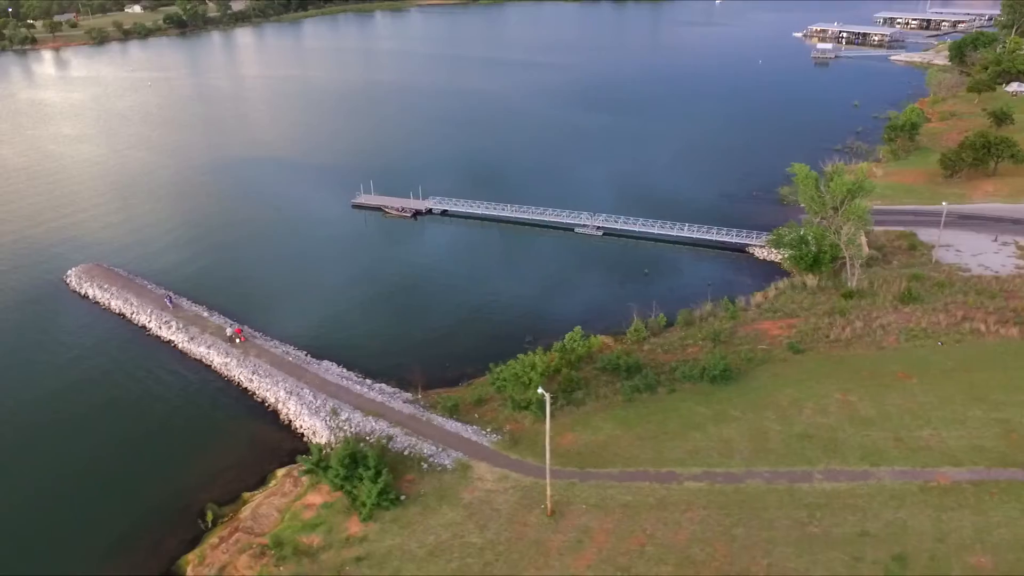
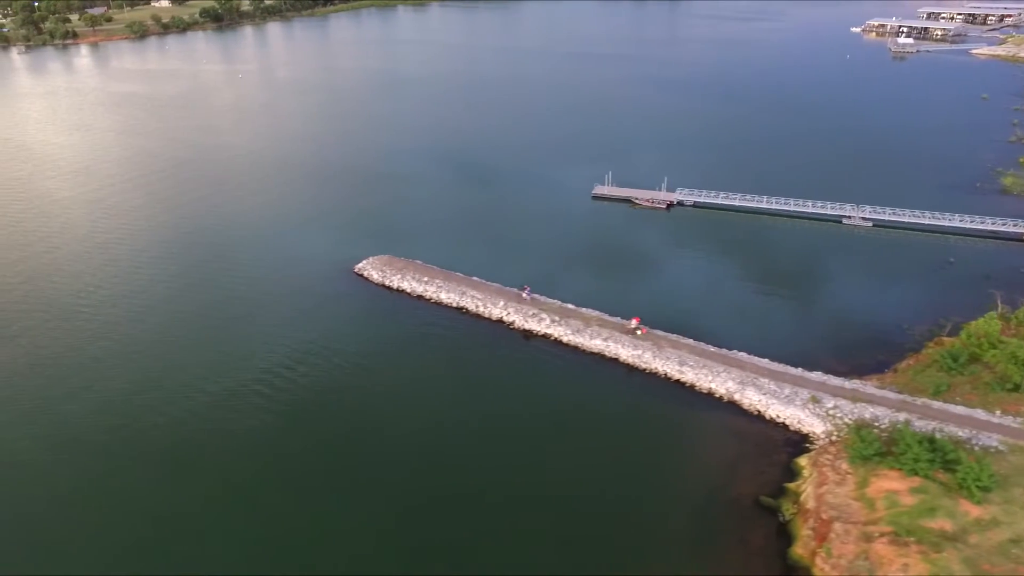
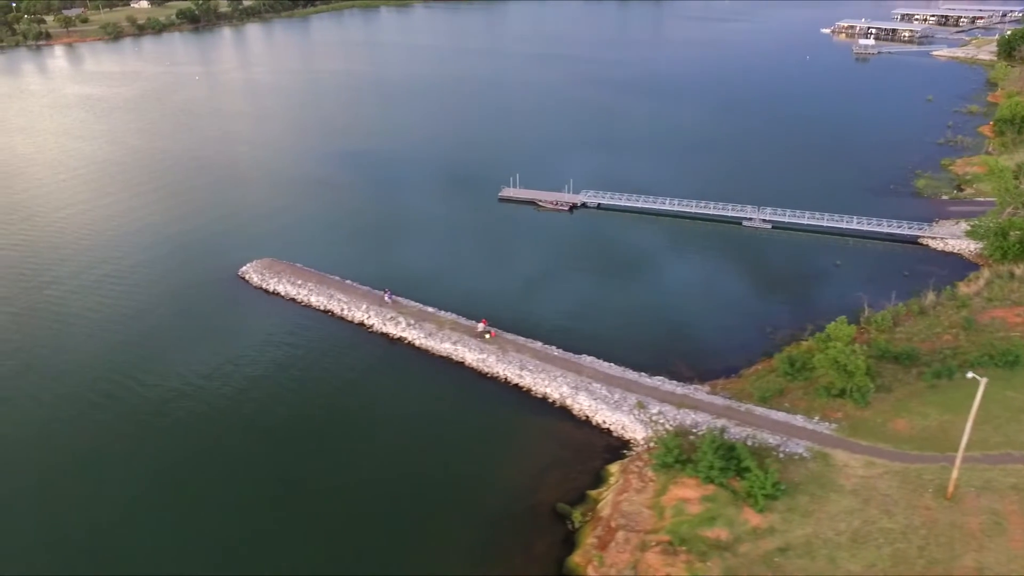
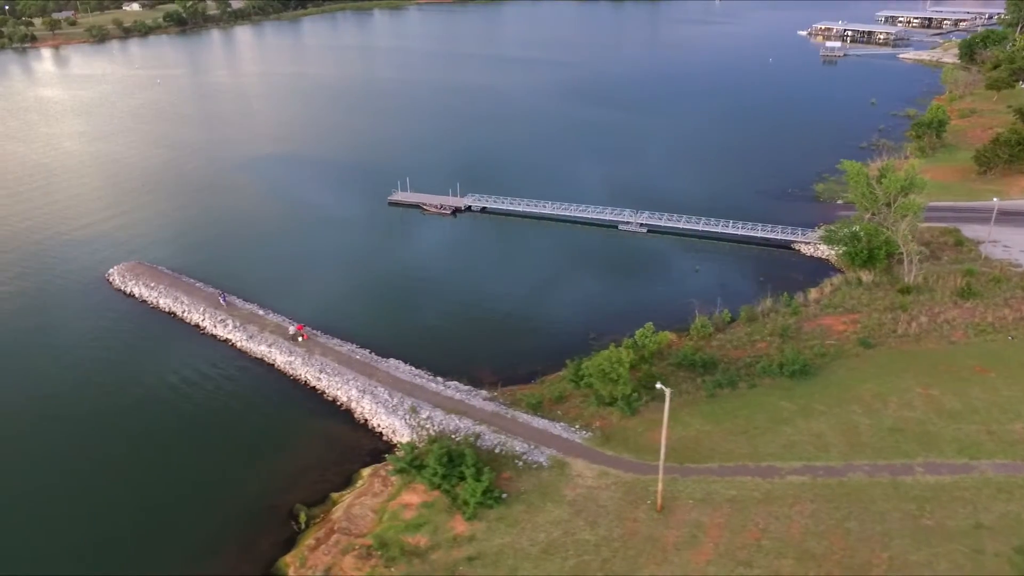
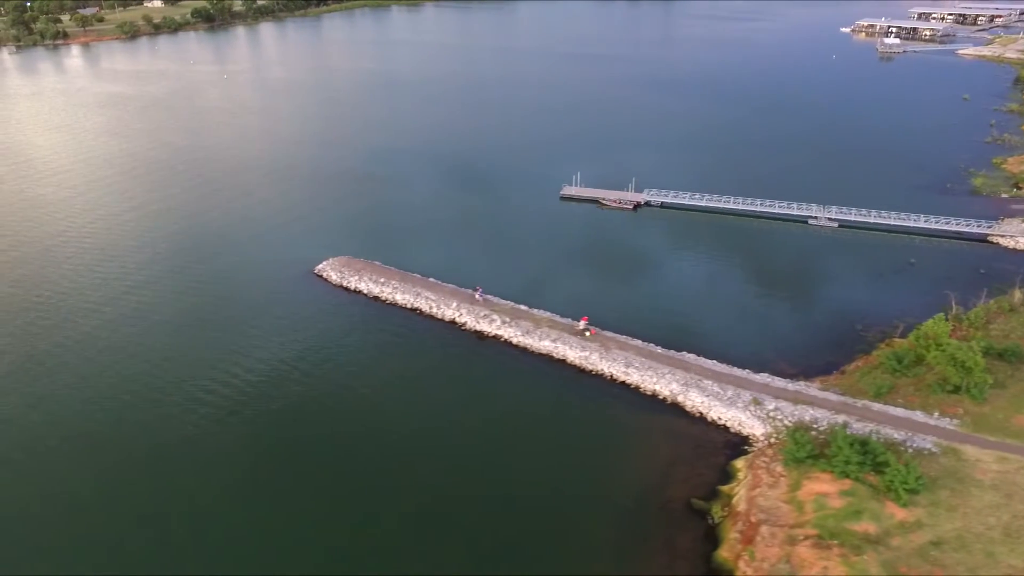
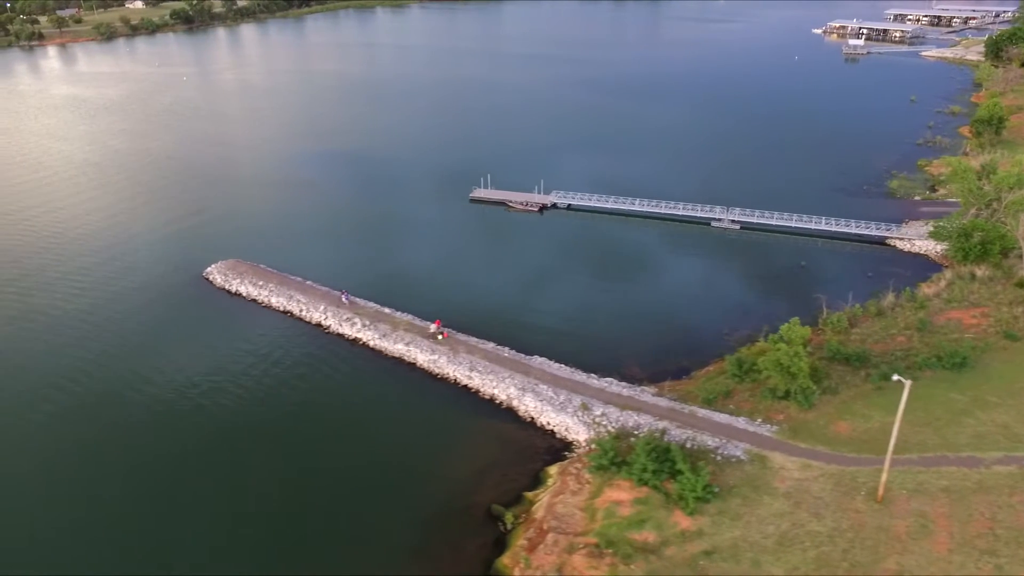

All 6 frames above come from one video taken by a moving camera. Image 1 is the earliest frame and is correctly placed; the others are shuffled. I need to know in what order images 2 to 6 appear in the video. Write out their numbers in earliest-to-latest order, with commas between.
4, 6, 3, 5, 2
